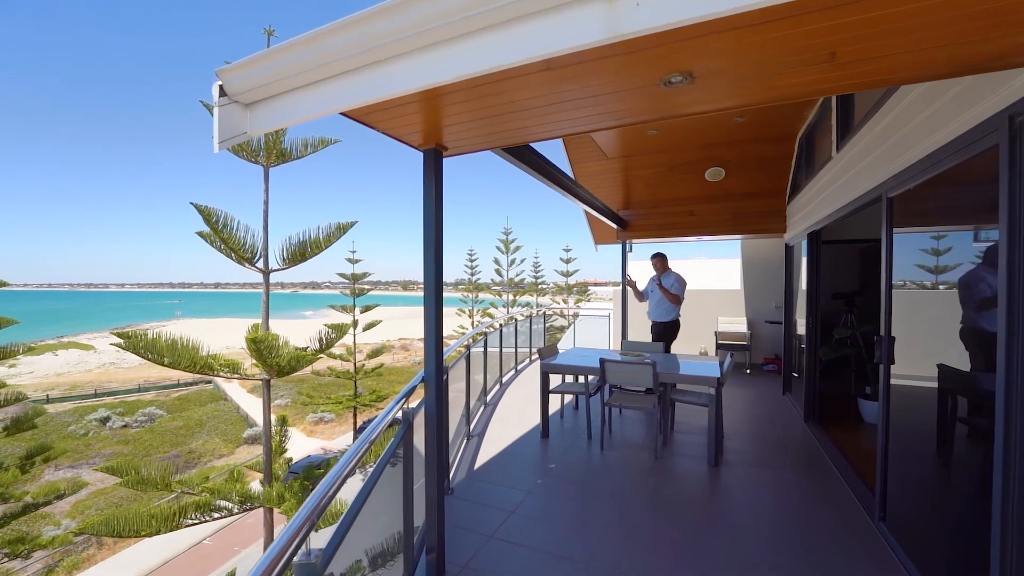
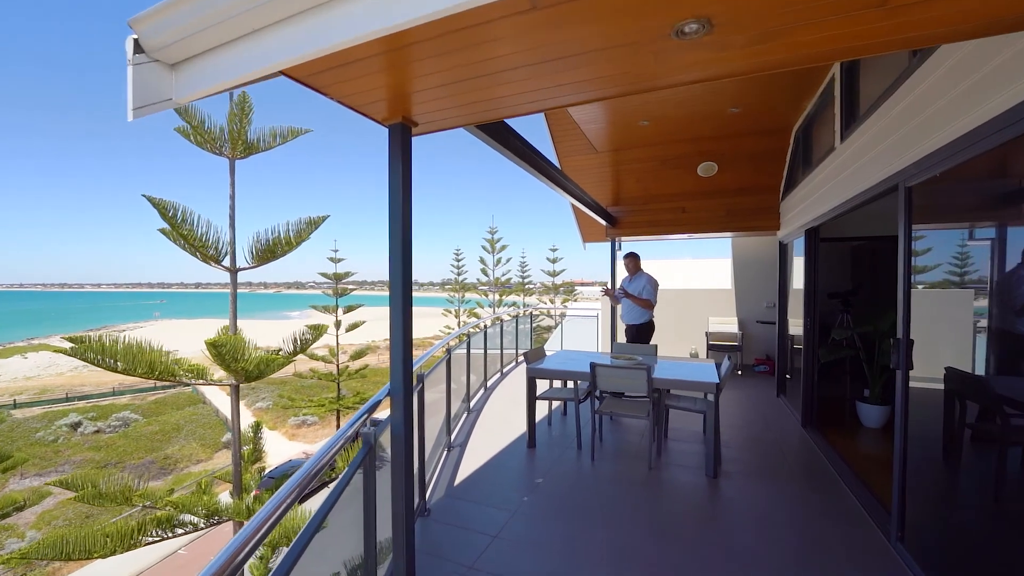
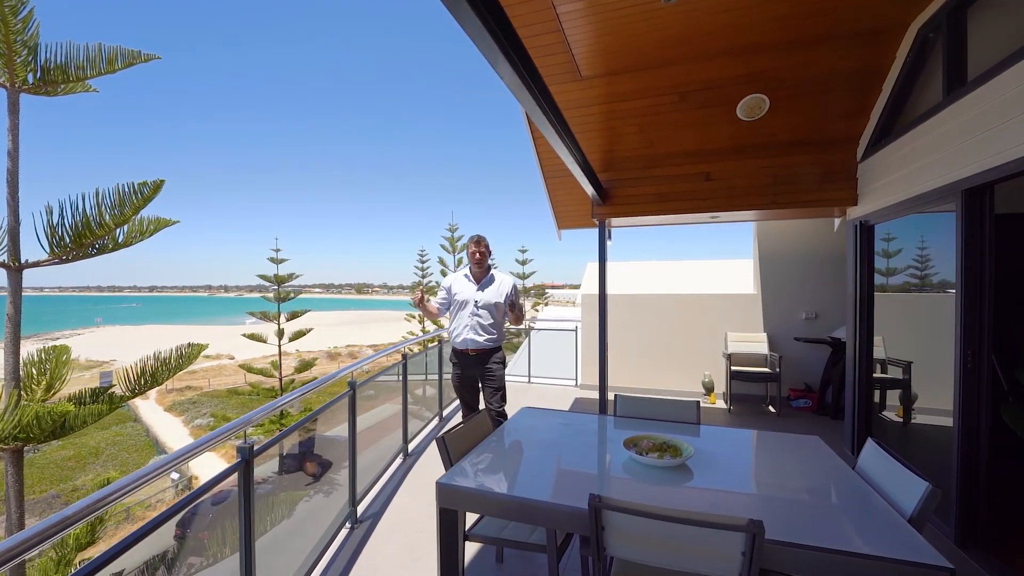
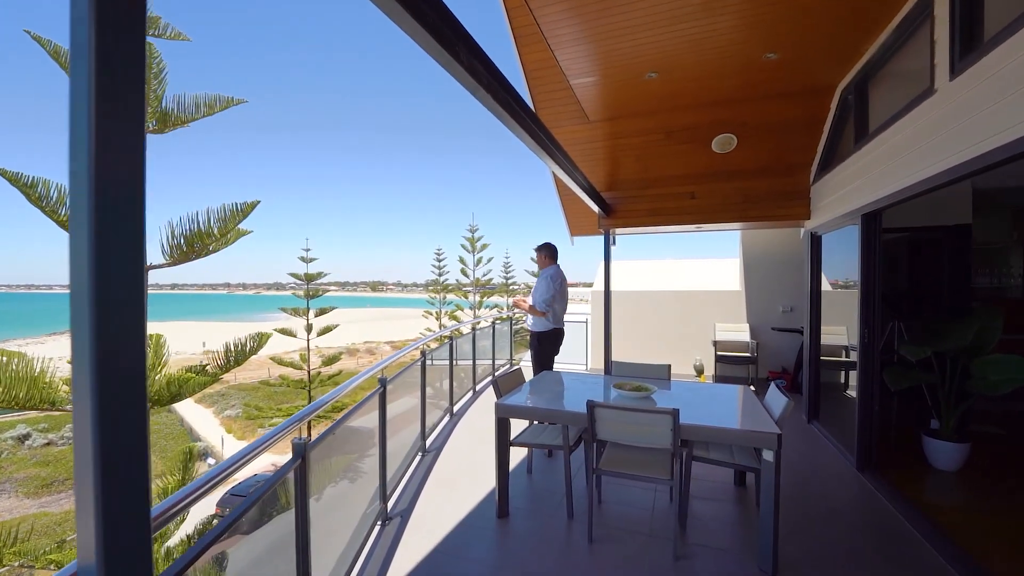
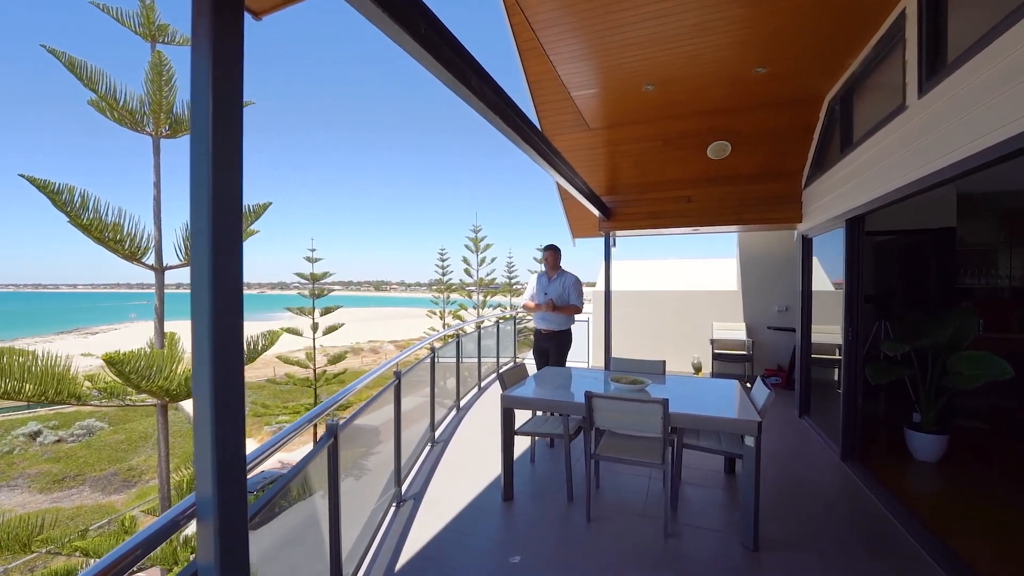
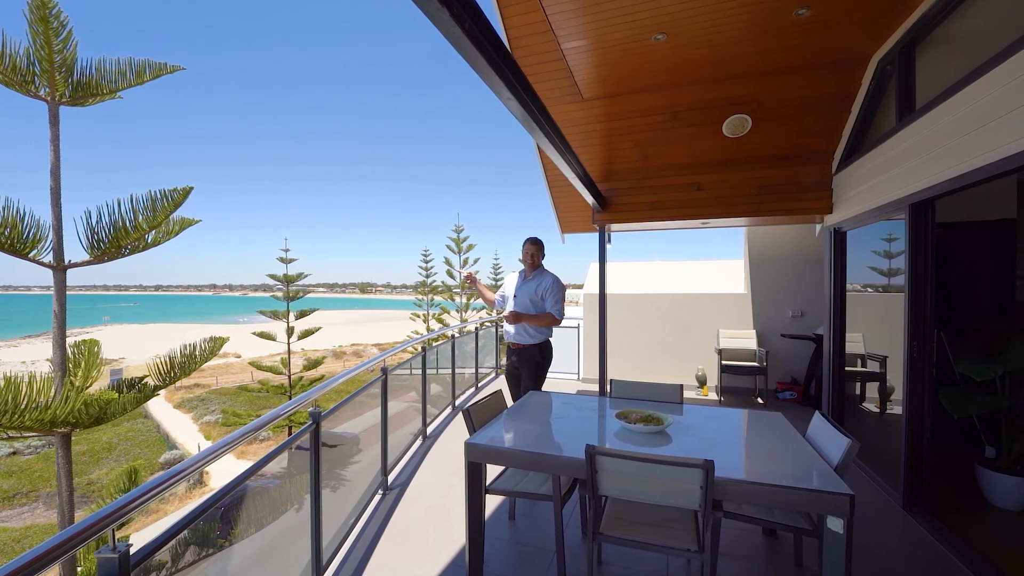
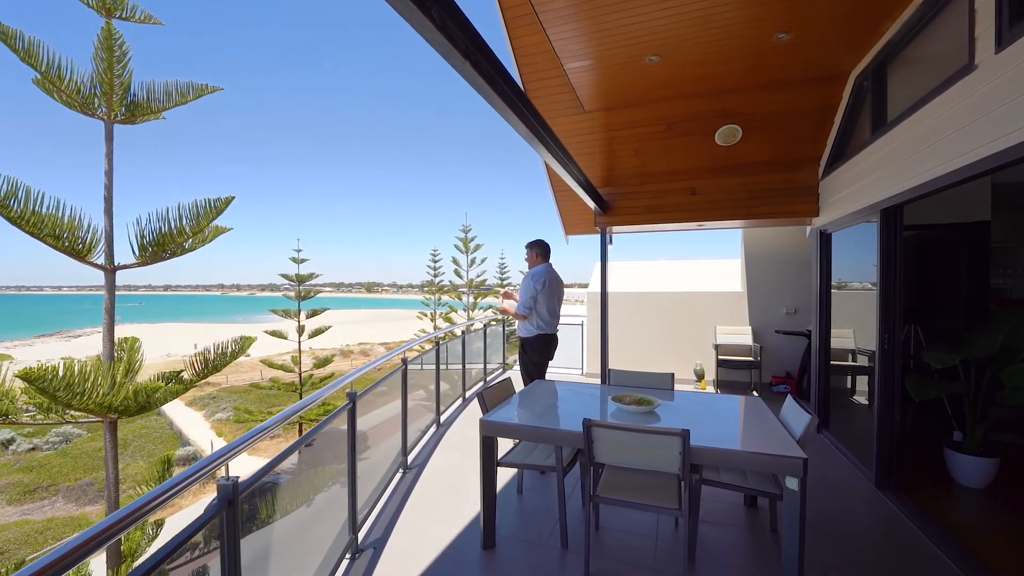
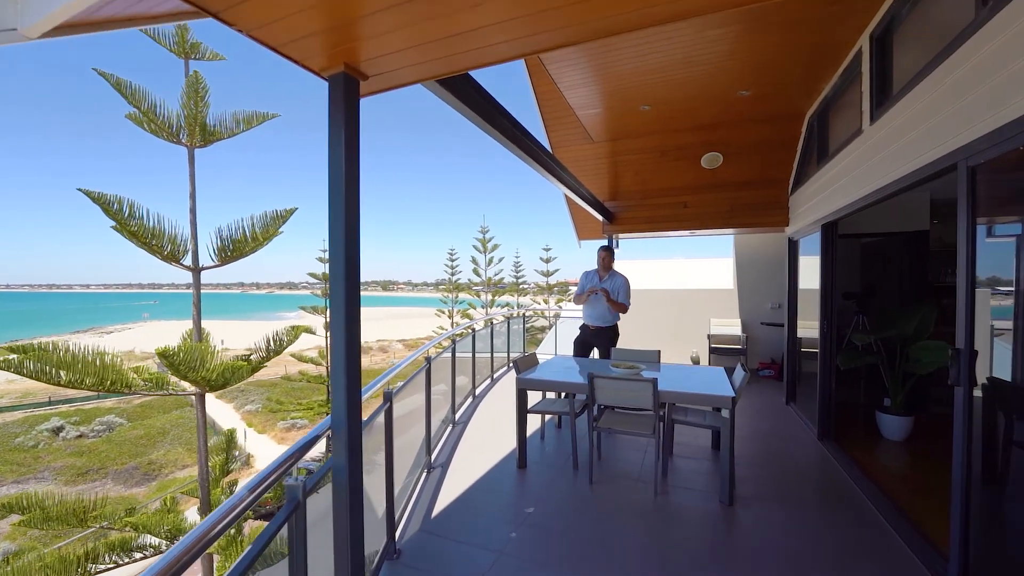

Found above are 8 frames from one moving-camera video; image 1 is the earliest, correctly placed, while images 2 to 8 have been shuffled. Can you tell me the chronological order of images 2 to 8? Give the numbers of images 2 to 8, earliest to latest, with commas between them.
2, 8, 5, 4, 7, 6, 3
